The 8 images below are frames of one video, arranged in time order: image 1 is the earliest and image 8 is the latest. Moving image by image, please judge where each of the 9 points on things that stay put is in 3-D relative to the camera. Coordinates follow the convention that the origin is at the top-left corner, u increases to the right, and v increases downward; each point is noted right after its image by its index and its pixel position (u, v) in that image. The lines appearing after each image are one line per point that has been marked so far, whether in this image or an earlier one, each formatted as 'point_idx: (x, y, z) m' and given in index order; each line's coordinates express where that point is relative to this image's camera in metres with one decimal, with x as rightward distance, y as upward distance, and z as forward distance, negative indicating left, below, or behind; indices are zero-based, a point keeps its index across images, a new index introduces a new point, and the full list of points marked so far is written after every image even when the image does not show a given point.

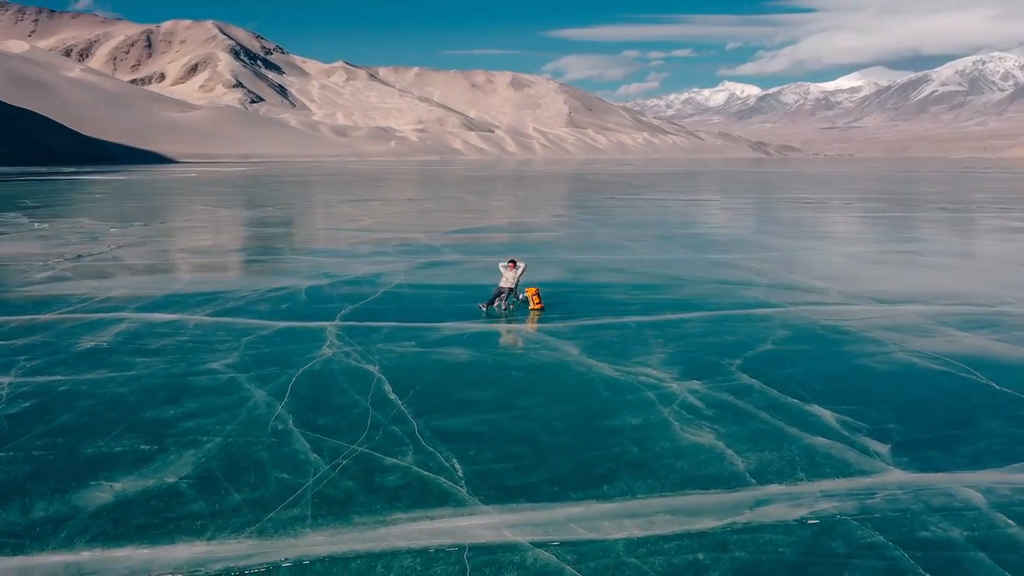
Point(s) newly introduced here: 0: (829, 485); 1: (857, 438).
0: (+2.5, -1.6, +6.9) m
1: (+3.2, -1.4, +8.0) m
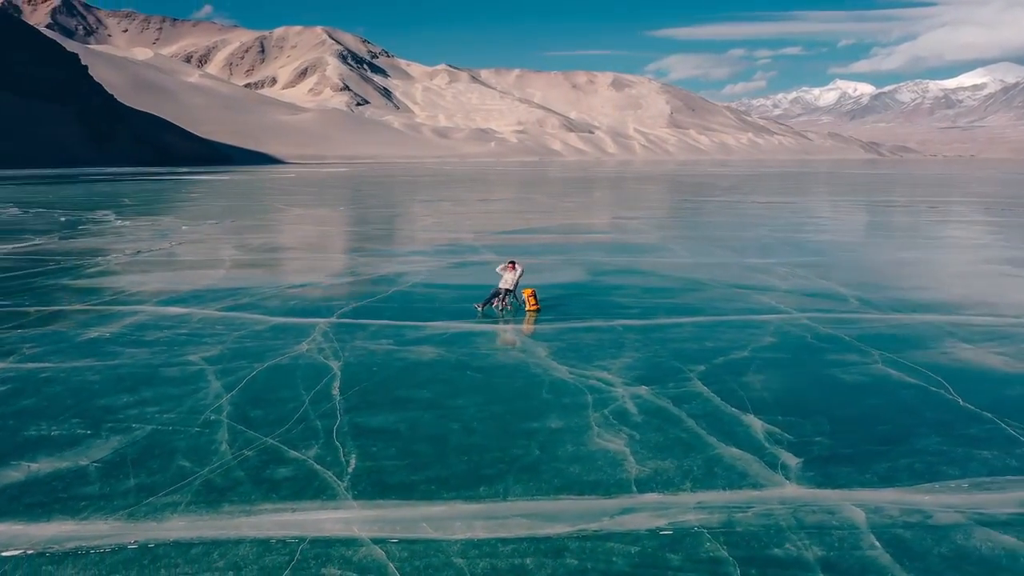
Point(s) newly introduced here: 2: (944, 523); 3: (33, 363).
0: (+1.5, -1.6, +6.7) m
1: (+2.3, -1.5, +7.7) m
2: (+3.1, -1.7, +6.1) m
3: (-6.2, -1.0, +11.0) m
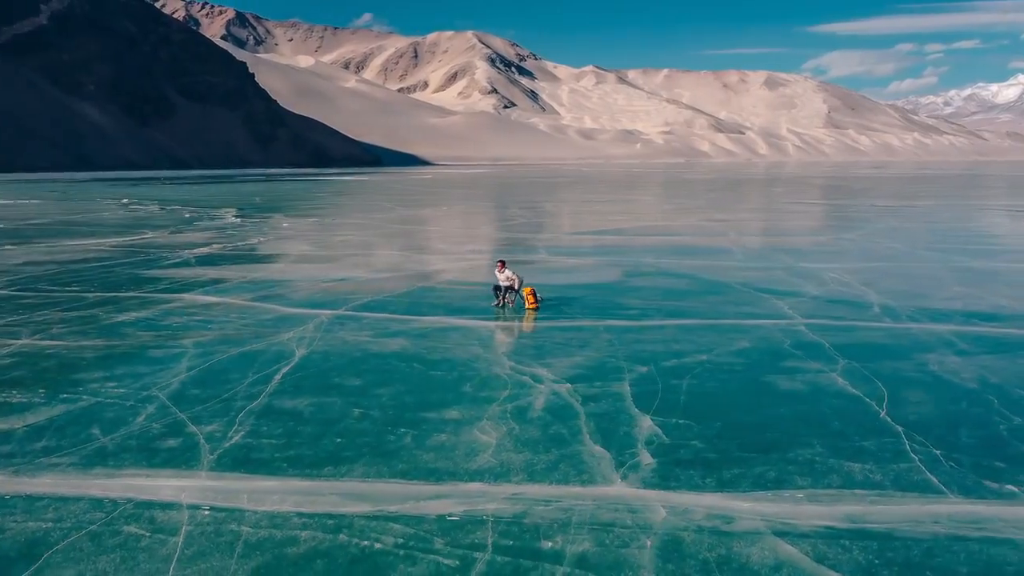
0: (+0.1, -1.6, +6.8) m
1: (+1.1, -1.5, +7.7) m
2: (+1.6, -1.7, +6.0) m
3: (-6.8, -0.8, +12.4) m
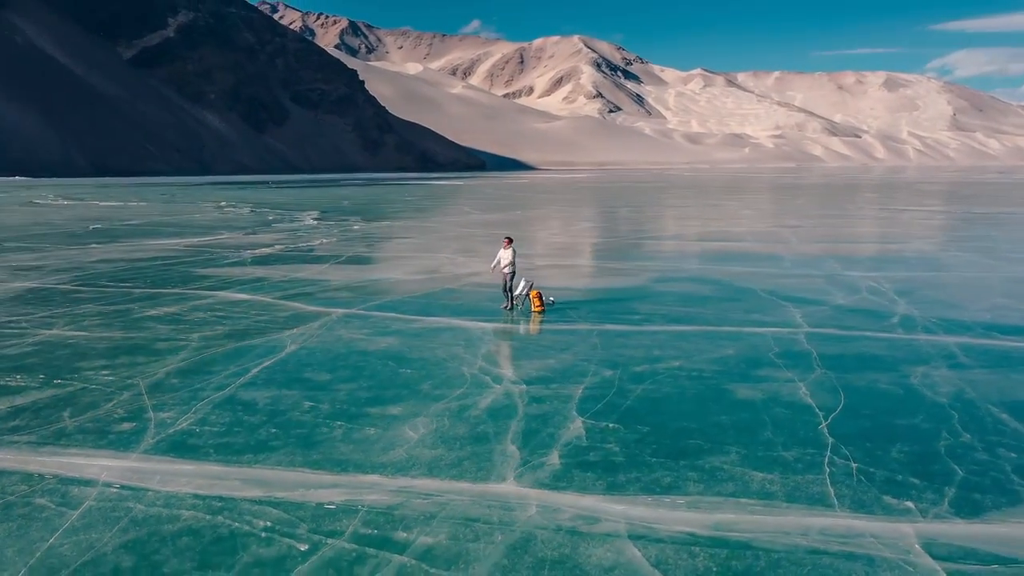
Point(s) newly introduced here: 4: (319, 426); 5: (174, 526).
0: (-0.8, -1.6, +7.0) m
1: (+0.3, -1.5, +7.8) m
2: (+0.6, -1.7, +6.0) m
3: (-6.9, -0.7, +13.4) m
4: (-1.9, -1.4, +8.5) m
5: (-2.5, -1.7, +6.2) m
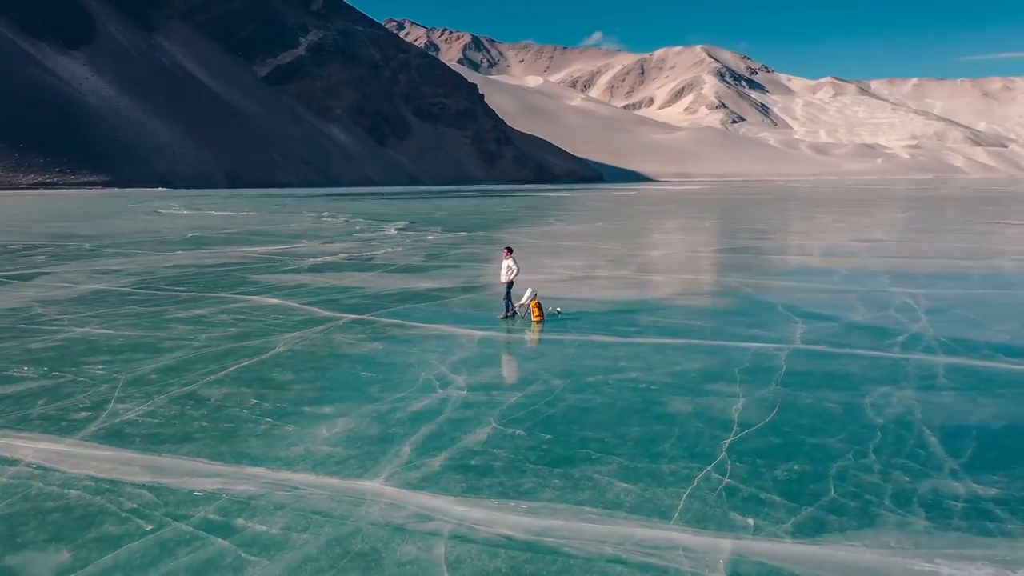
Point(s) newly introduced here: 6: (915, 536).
0: (-1.9, -1.6, +7.5) m
1: (-0.7, -1.6, +8.0) m
2: (-0.7, -1.8, +6.3) m
3: (-7.1, -0.7, +14.6) m
4: (-2.8, -1.4, +9.1) m
5: (-3.7, -1.7, +6.8) m
6: (+2.9, -1.8, +6.1) m
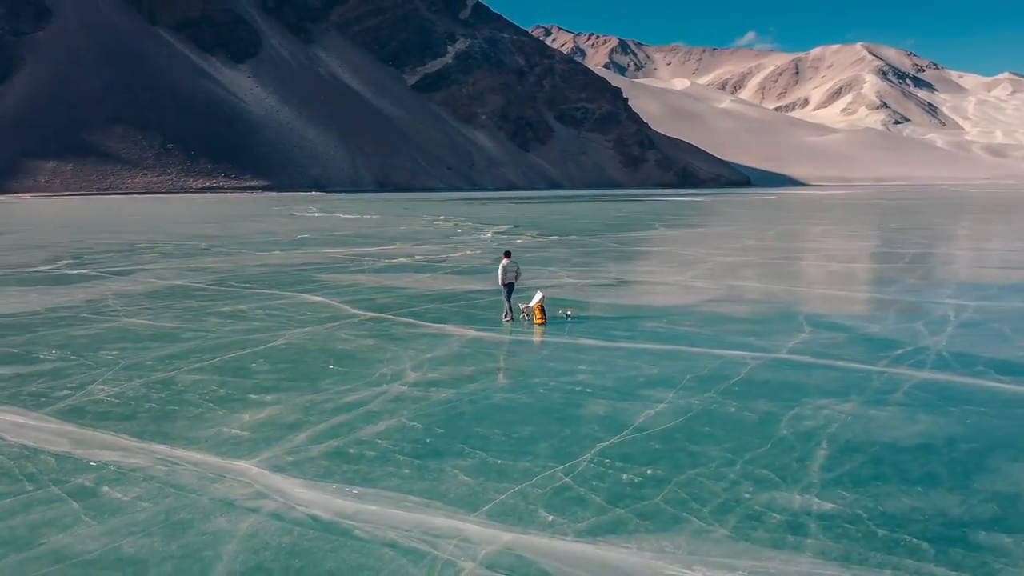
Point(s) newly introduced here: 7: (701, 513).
0: (-3.2, -1.6, +8.2) m
1: (-1.9, -1.6, +8.6) m
2: (-2.1, -1.8, +6.9) m
3: (-7.0, -0.6, +16.1) m
4: (-3.8, -1.4, +10.0) m
5: (-5.0, -1.6, +7.9) m
6: (+1.4, -1.8, +6.1) m
7: (+1.5, -1.8, +6.6) m
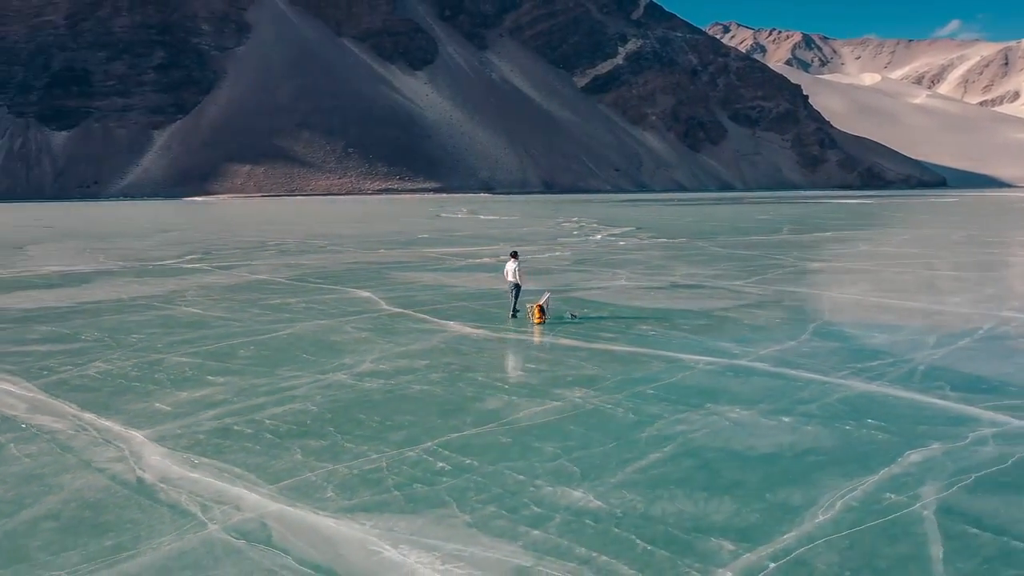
0: (-4.5, -1.5, +9.5) m
1: (-3.2, -1.5, +9.6) m
2: (-3.8, -1.7, +7.9) m
3: (-6.7, -0.5, +18.0) m
4: (-4.8, -1.3, +11.3) m
5: (-6.4, -1.5, +9.5) m
6: (-0.6, -1.8, +6.5) m
7: (-0.4, -1.7, +7.0) m
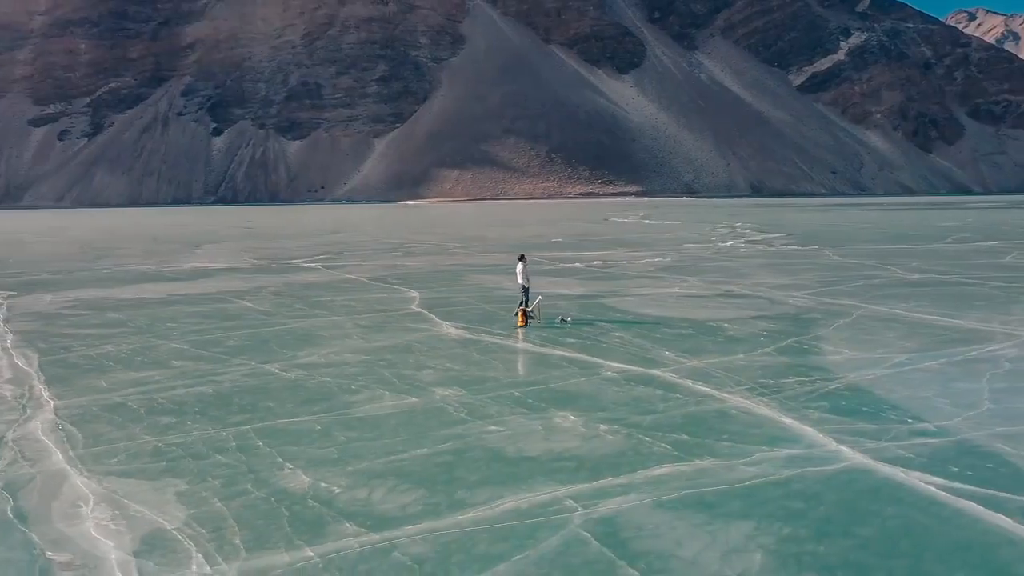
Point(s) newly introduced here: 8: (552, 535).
0: (-6.3, -1.4, +11.4) m
1: (-5.0, -1.4, +11.2) m
2: (-6.0, -1.6, +9.7) m
3: (-6.2, -0.4, +20.2) m
4: (-6.1, -1.2, +13.3) m
5: (-8.1, -1.4, +11.9) m
6: (-3.1, -1.8, +7.5) m
7: (-2.8, -1.7, +7.9) m
8: (+0.3, -1.9, +6.4) m
